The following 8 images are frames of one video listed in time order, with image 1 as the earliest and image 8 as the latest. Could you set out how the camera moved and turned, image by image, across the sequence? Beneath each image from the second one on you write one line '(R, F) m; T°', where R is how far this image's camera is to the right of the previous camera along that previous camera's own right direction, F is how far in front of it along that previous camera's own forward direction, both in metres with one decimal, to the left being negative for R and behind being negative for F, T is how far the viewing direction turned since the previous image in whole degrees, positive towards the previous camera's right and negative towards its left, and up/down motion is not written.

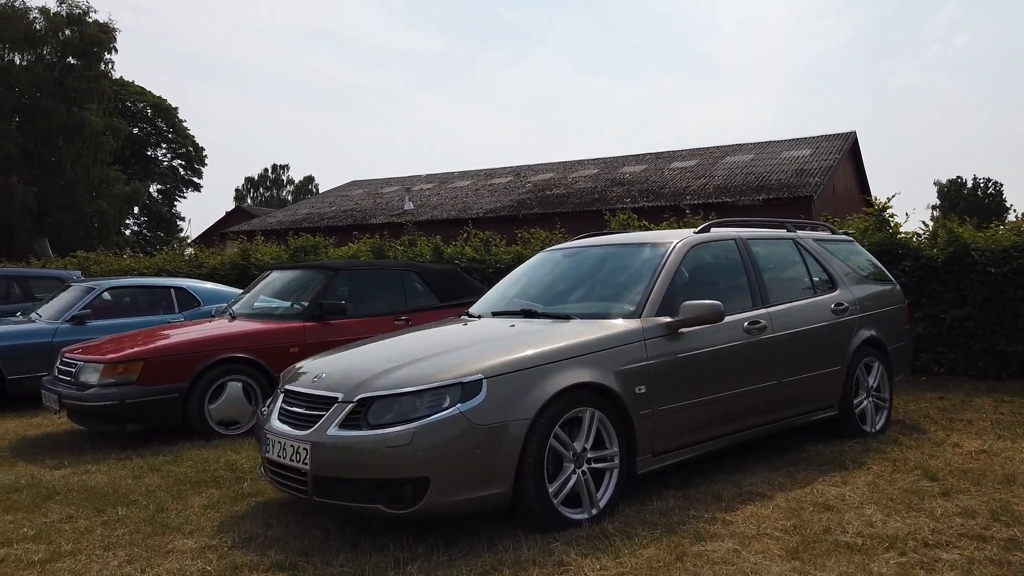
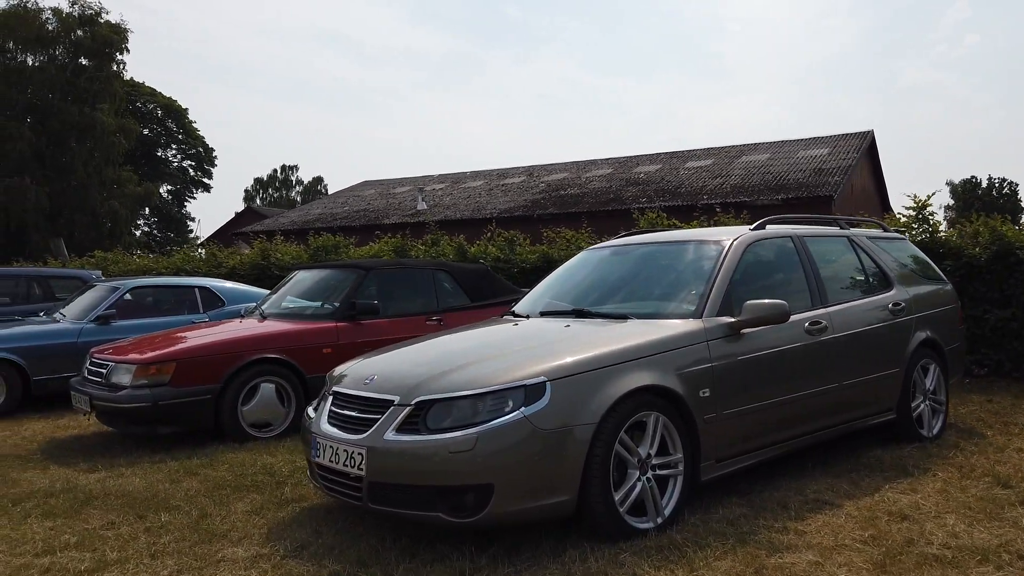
(-0.2, +0.1) m; -1°
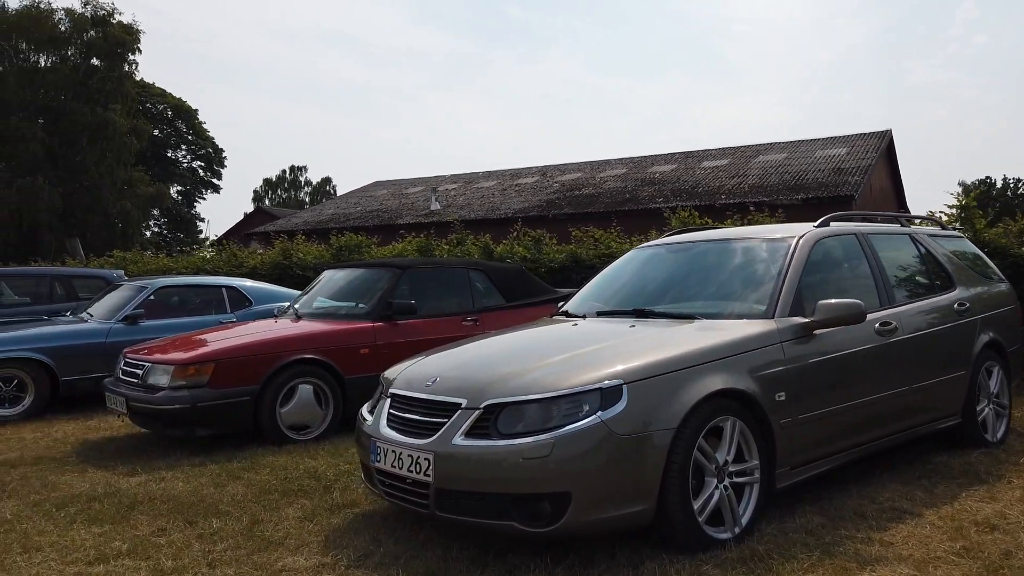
(-0.3, +0.1) m; -1°
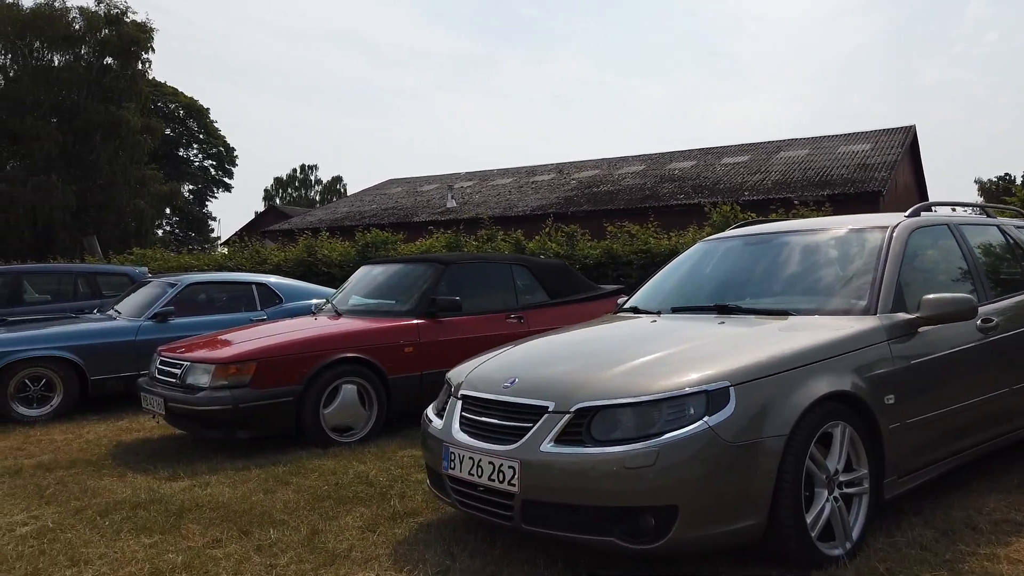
(-0.3, +0.3) m; -1°
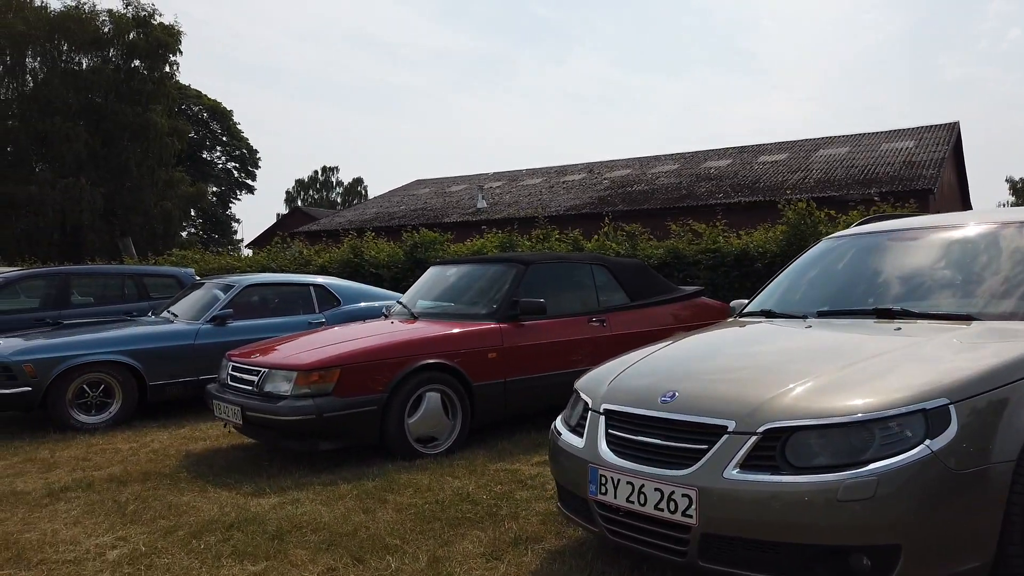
(-0.5, +0.3) m; -1°
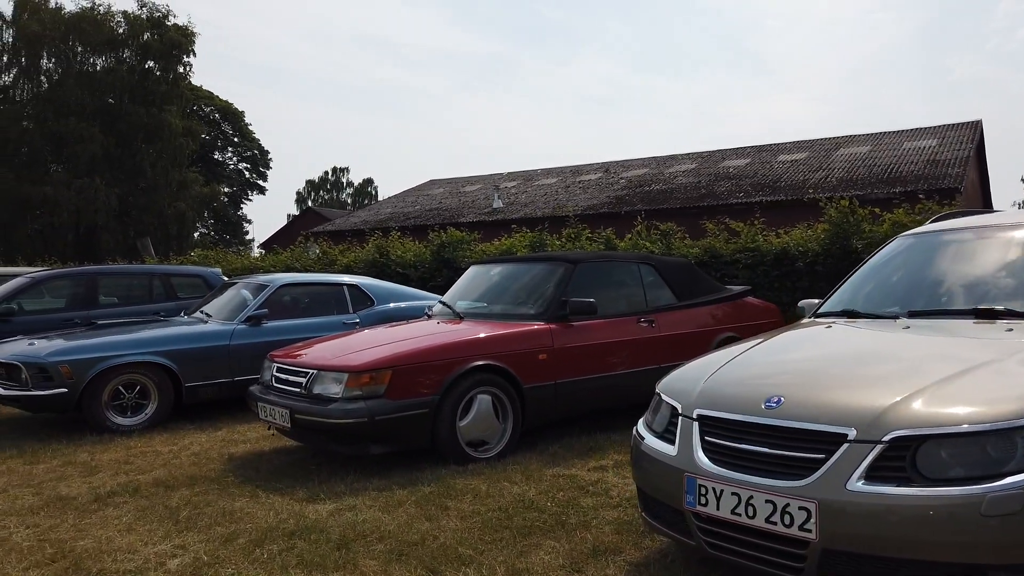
(-0.3, +0.2) m; -1°
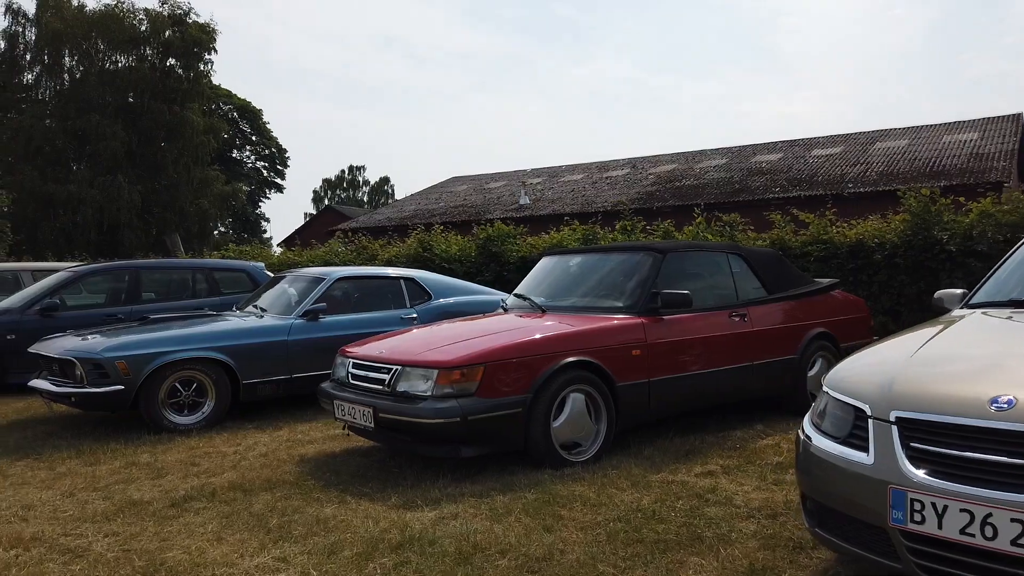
(-0.5, +0.3) m; -1°
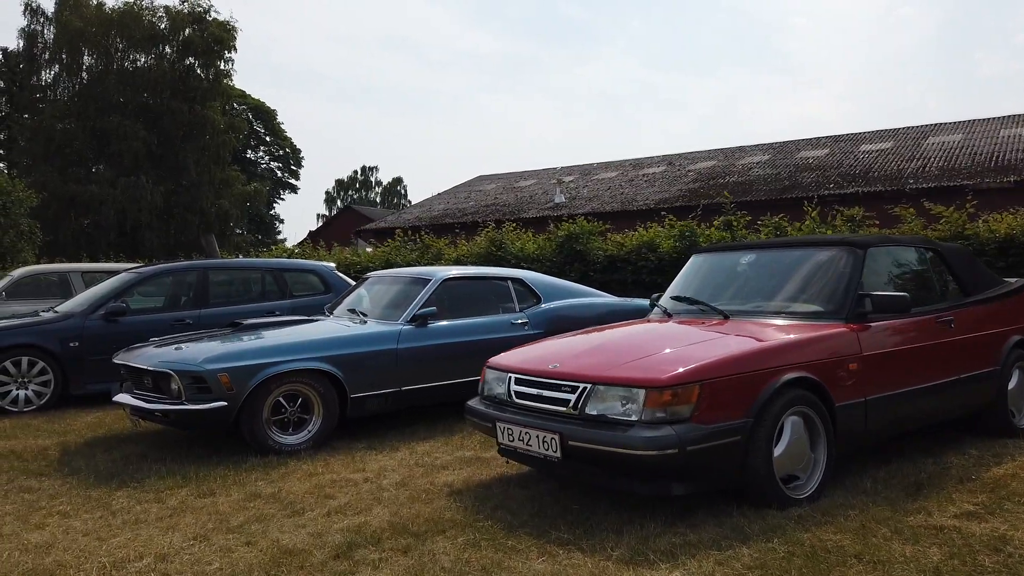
(-1.0, +0.7) m; -1°
